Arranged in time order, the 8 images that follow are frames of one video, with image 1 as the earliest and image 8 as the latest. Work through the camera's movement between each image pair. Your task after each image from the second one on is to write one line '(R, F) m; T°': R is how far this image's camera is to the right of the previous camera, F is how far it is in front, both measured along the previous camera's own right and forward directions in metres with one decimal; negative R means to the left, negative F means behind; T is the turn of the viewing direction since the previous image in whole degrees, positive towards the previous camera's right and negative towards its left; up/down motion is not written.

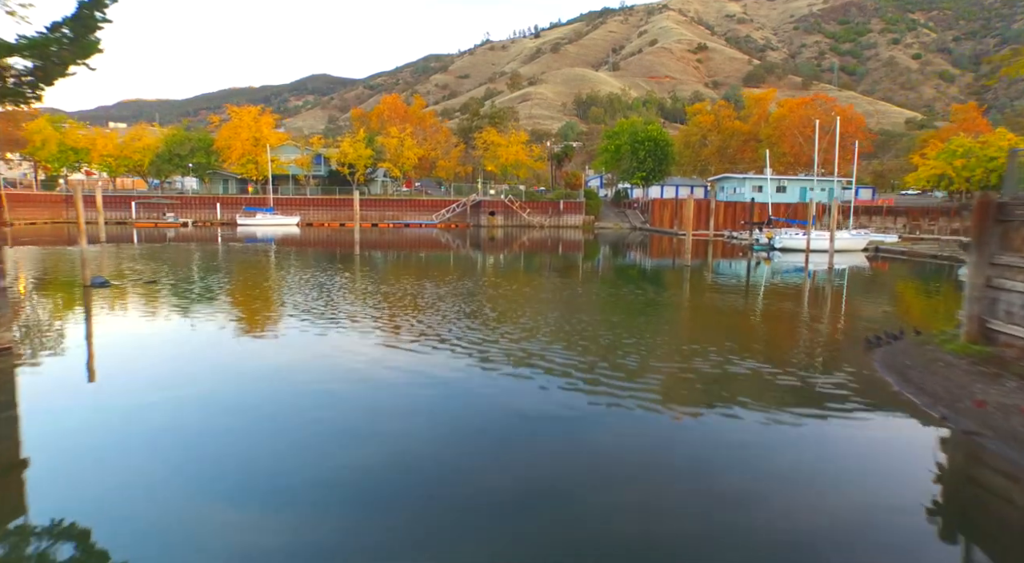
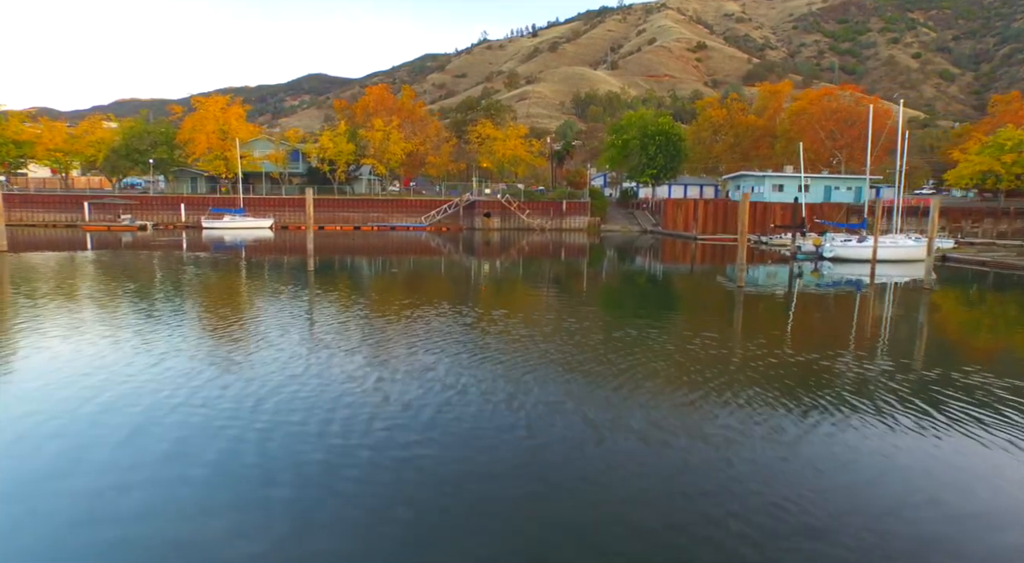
(0.0, +3.3) m; 0°
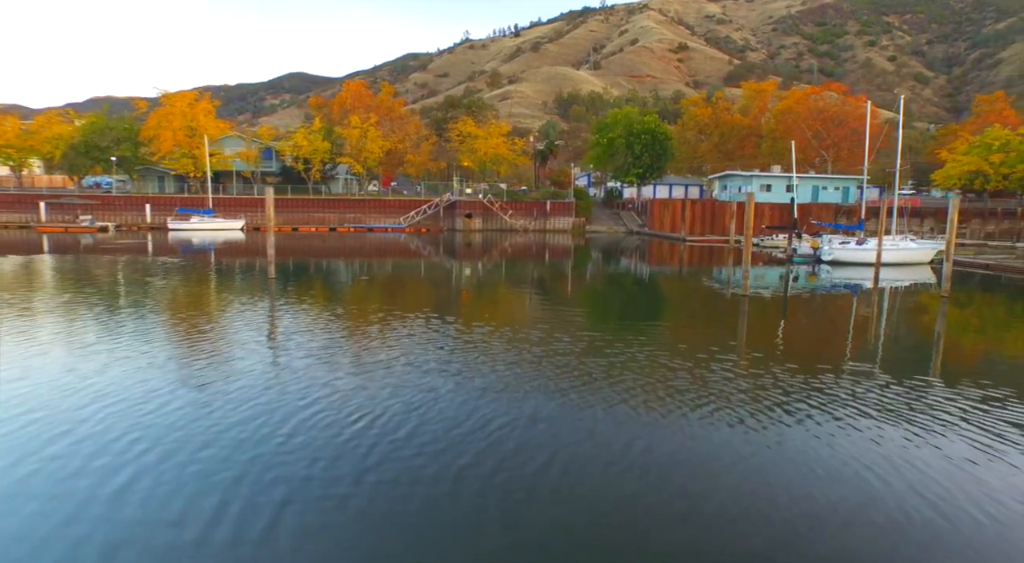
(0.0, +1.0) m; +1°
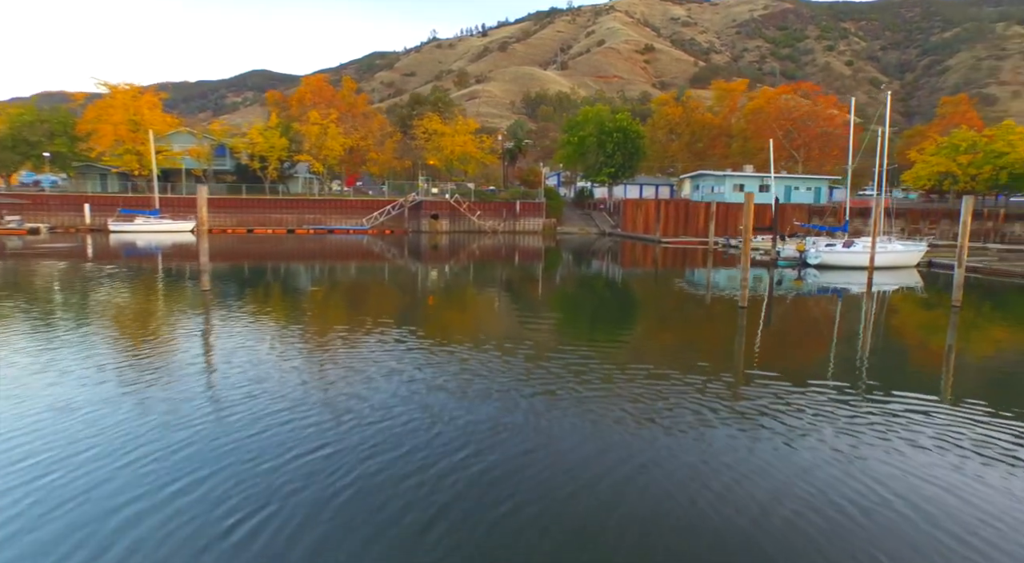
(0.0, +1.2) m; +3°
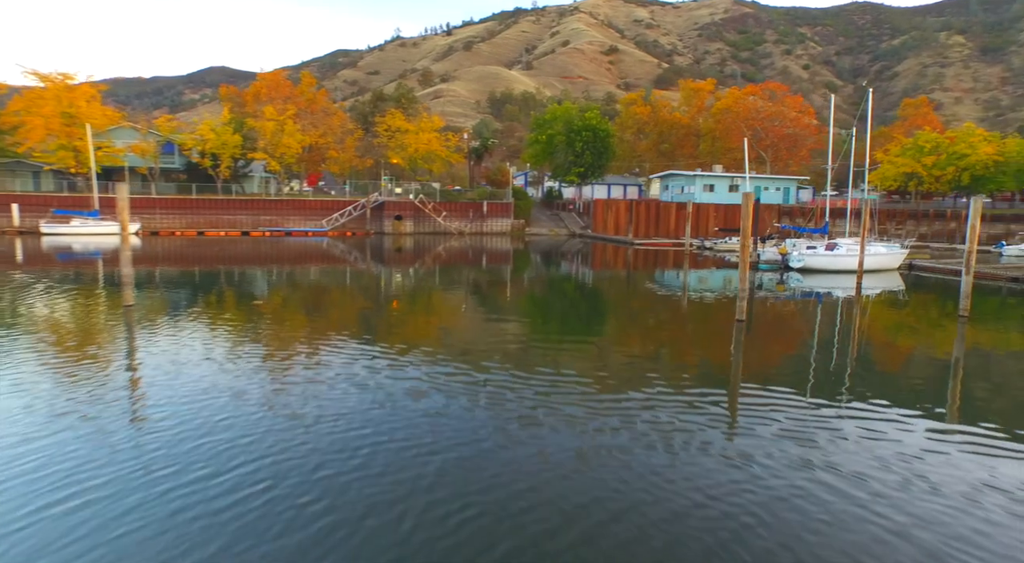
(-0.1, +1.0) m; +3°
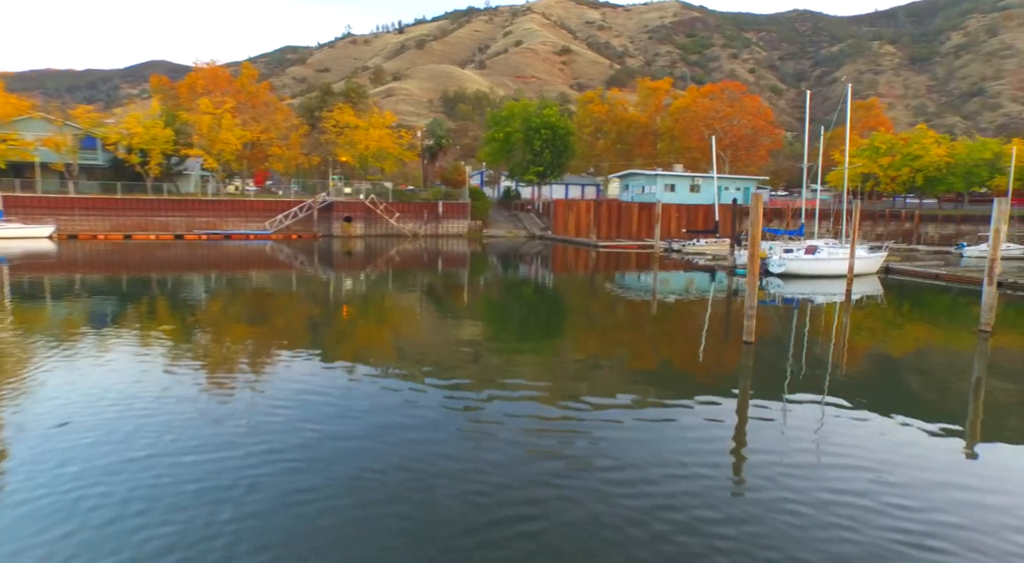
(-0.1, +1.3) m; +4°
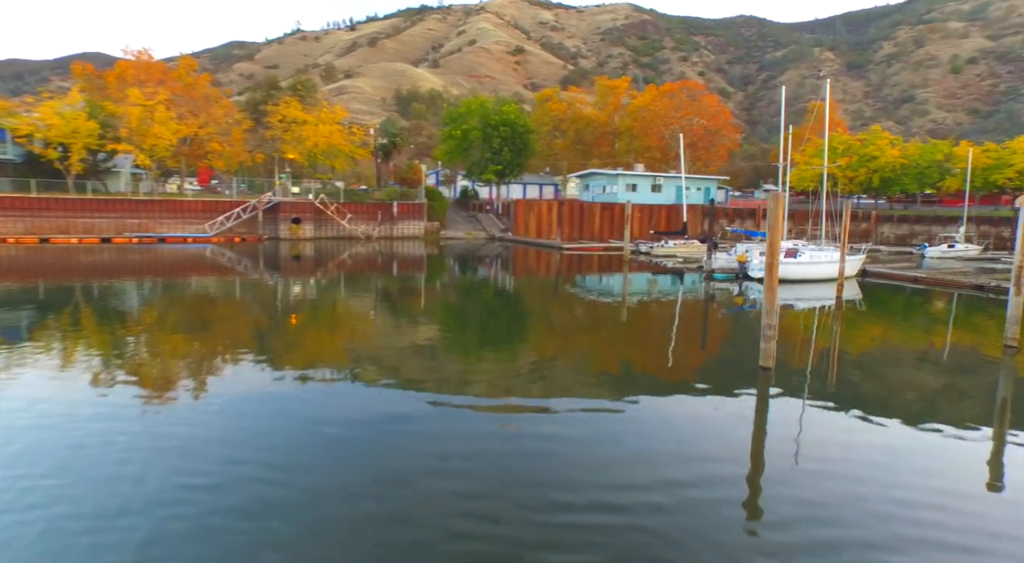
(-0.2, +1.2) m; +4°
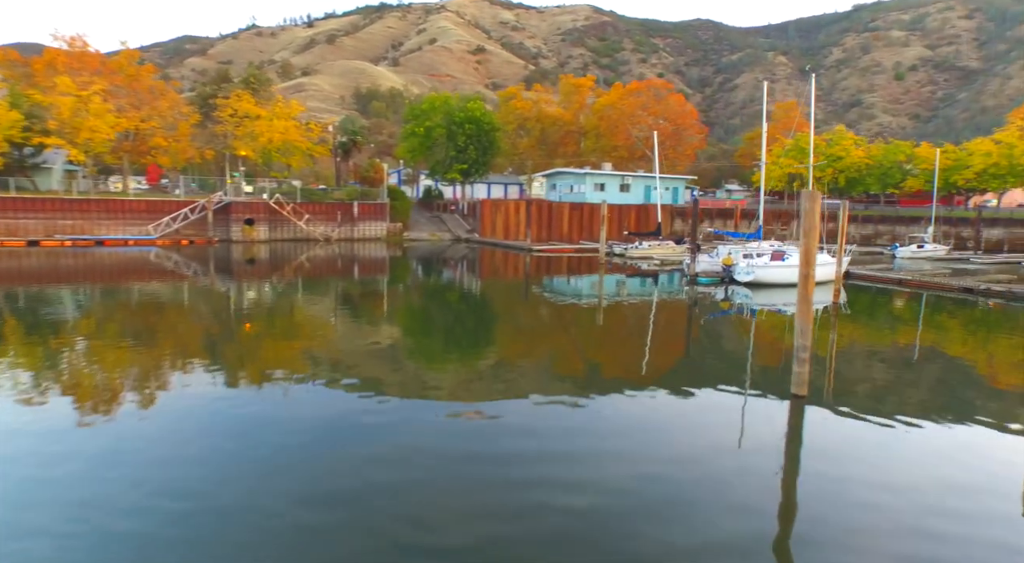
(-0.2, +1.0) m; +3°
